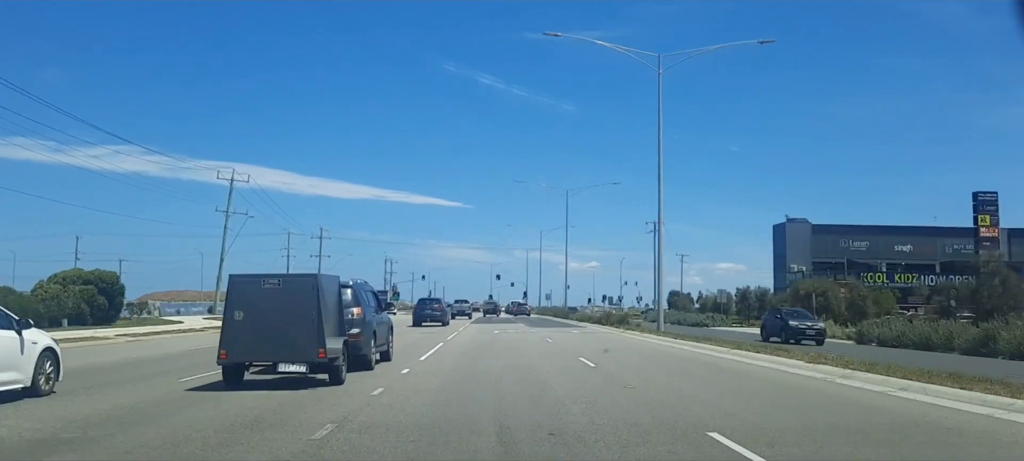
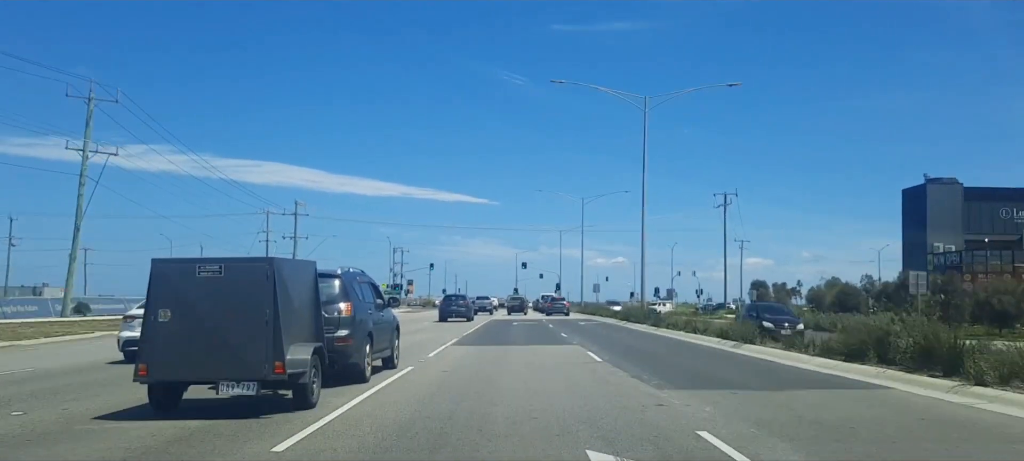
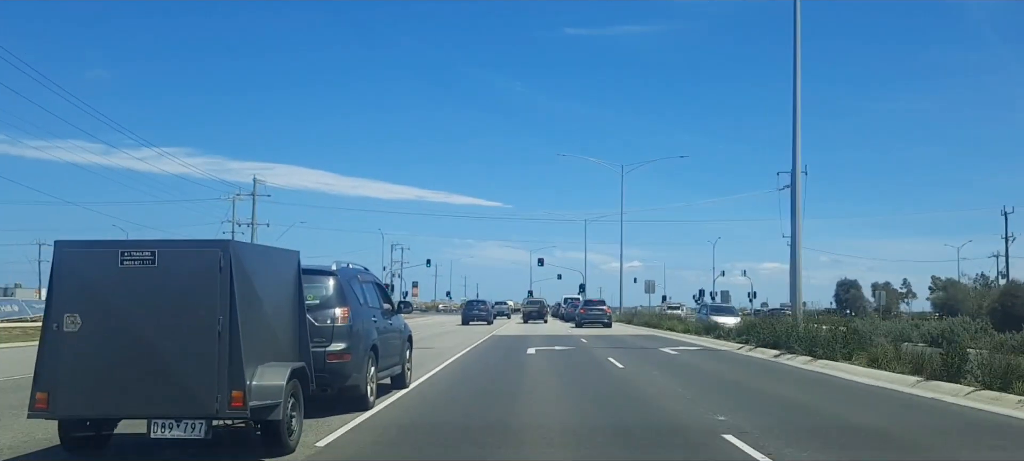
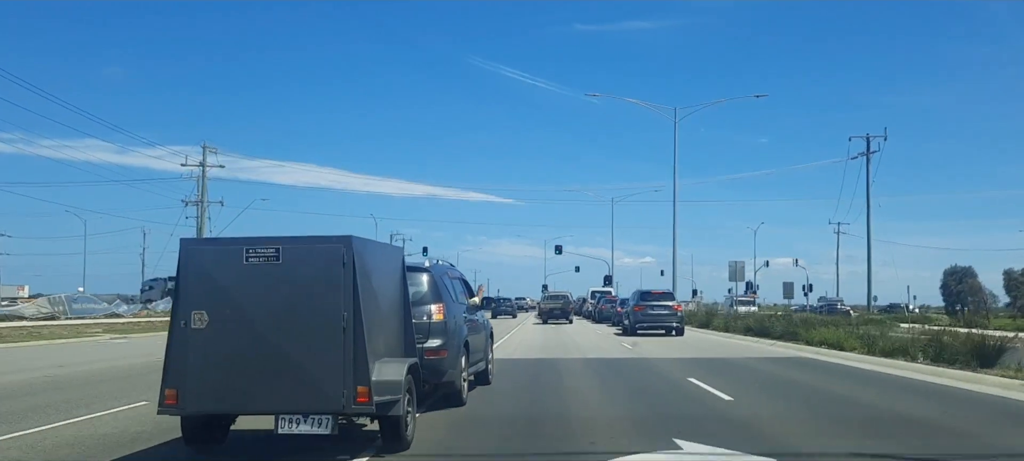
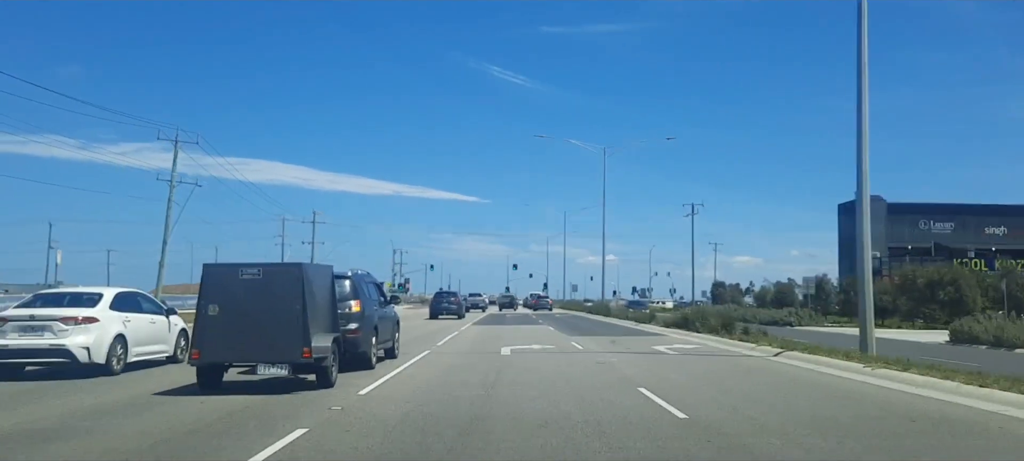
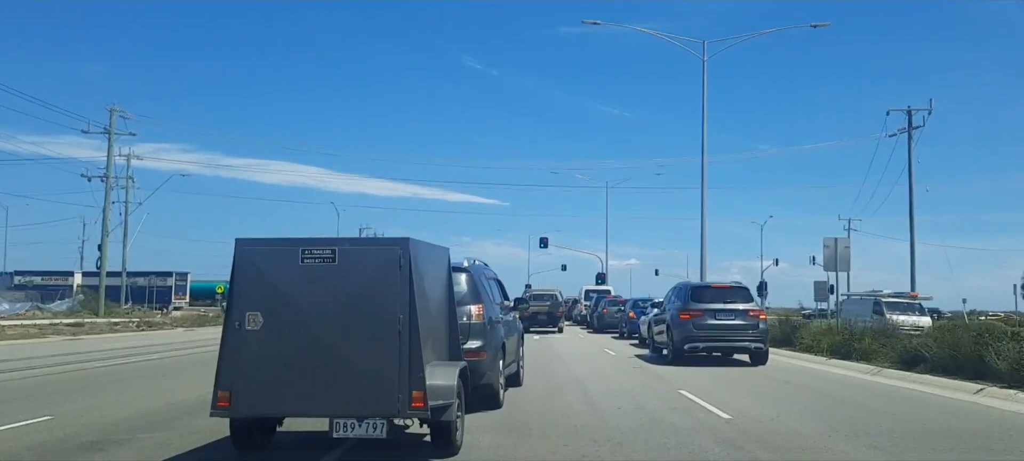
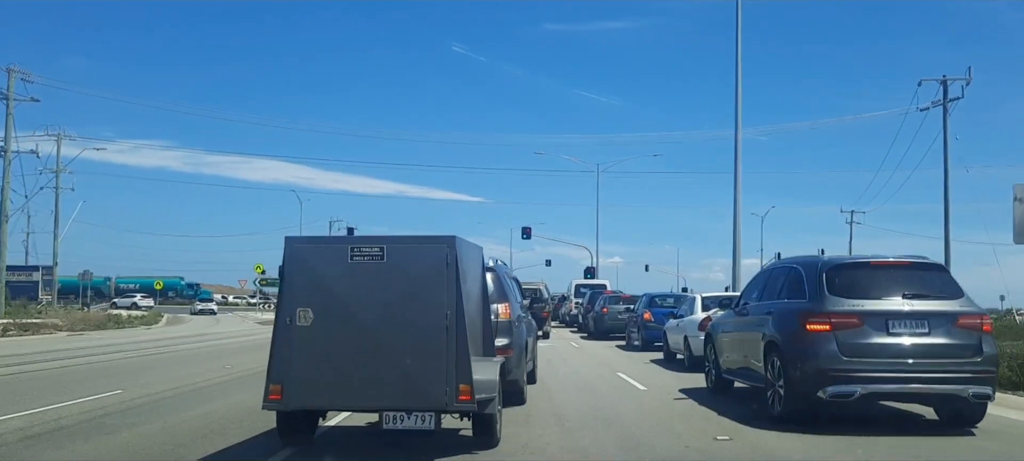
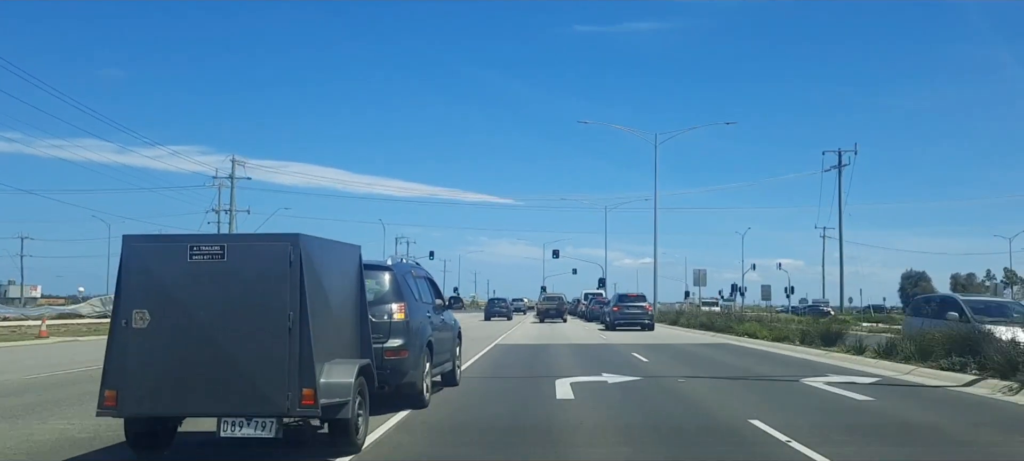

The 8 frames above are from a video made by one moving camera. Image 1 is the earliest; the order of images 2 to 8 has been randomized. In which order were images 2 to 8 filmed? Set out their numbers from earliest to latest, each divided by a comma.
5, 2, 3, 8, 4, 6, 7
